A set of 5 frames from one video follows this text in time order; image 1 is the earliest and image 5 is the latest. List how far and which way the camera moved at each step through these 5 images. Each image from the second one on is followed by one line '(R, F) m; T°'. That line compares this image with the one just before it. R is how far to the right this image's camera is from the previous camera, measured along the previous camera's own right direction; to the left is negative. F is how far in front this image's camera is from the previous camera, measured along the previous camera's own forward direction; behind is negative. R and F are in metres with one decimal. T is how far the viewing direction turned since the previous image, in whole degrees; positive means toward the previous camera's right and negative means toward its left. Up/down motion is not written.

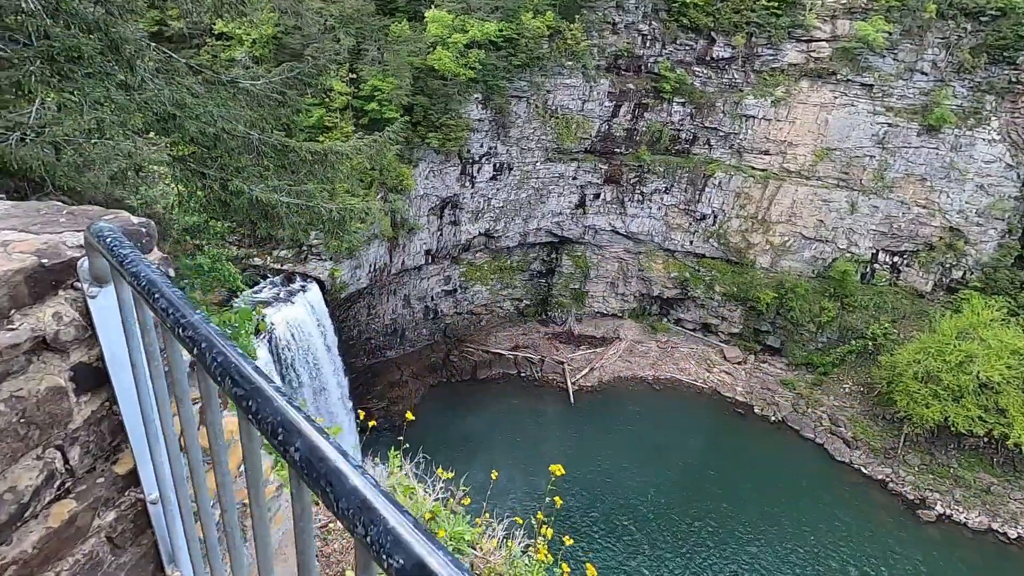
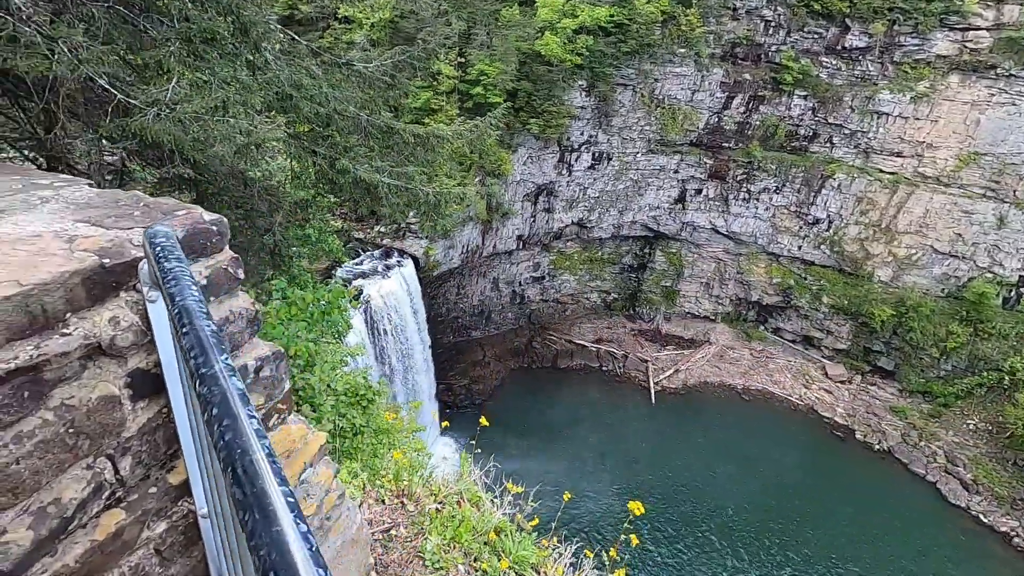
(+0.3, 0.0) m; -10°
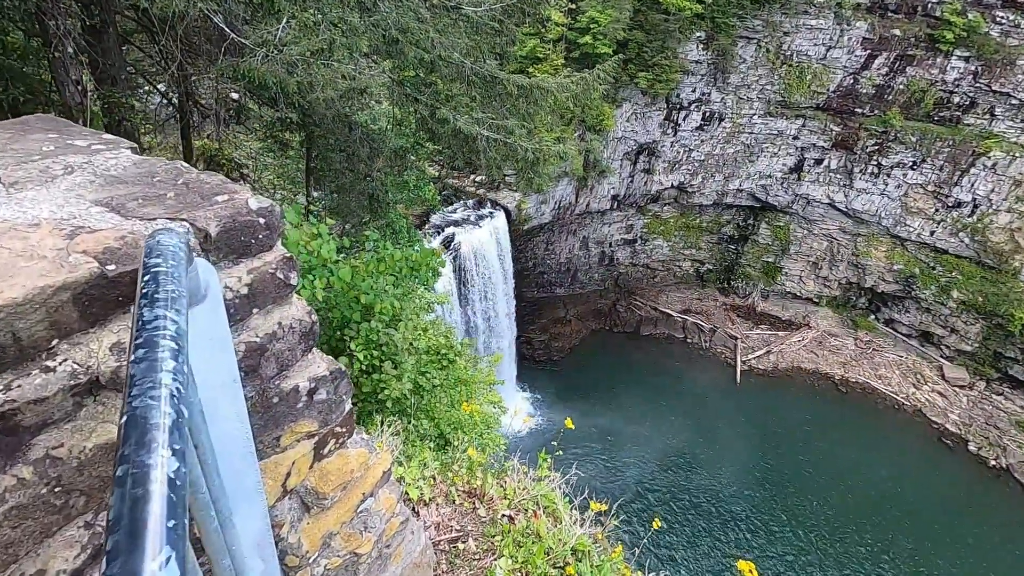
(+0.2, +0.1) m; -9°
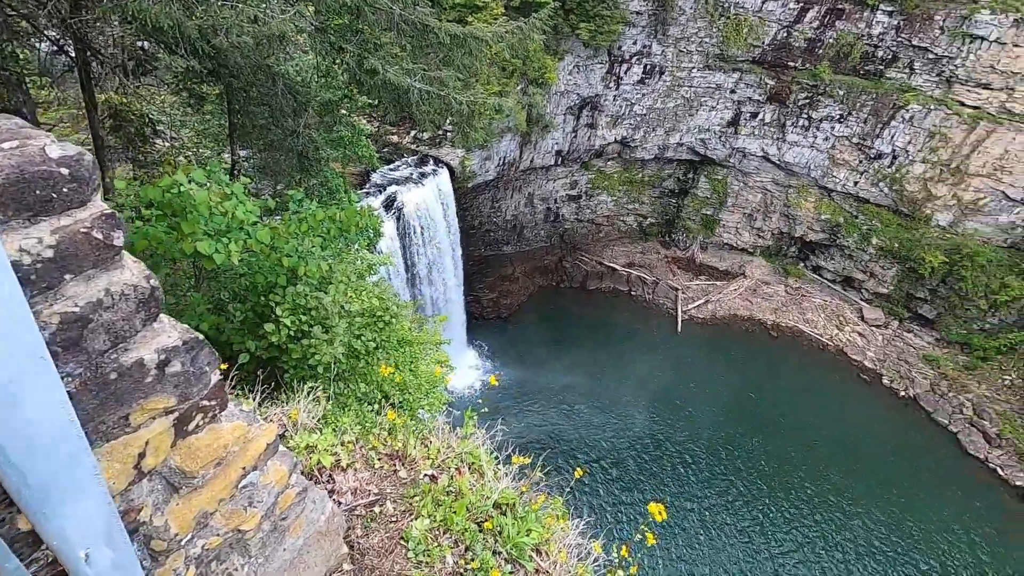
(-0.1, 0.0) m; +6°
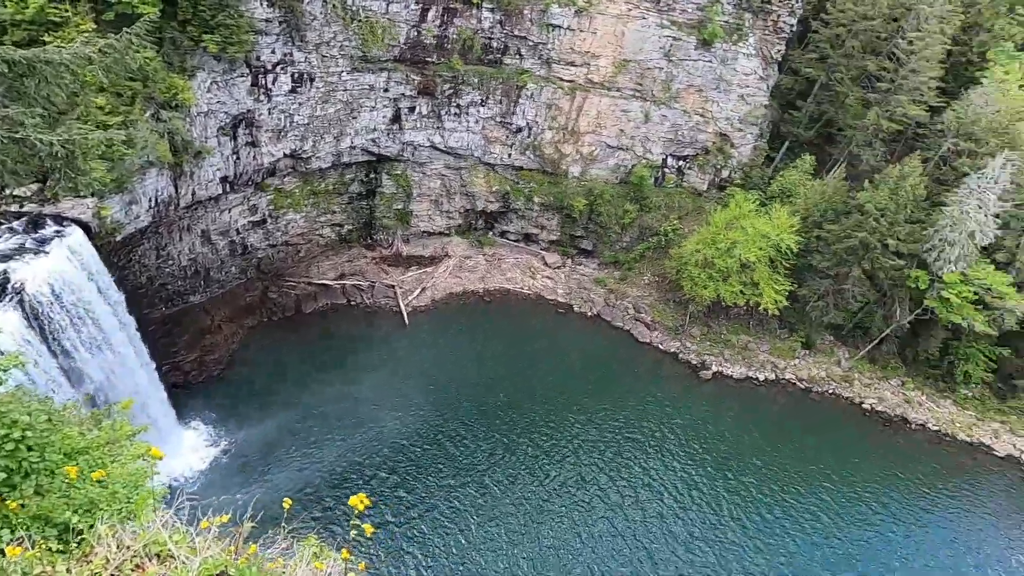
(-0.8, +0.3) m; +31°
